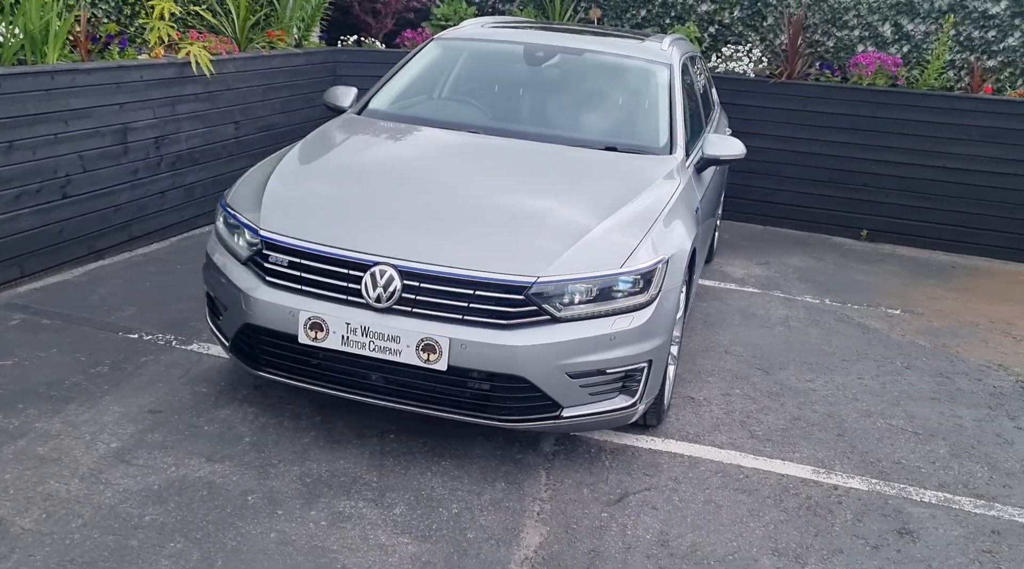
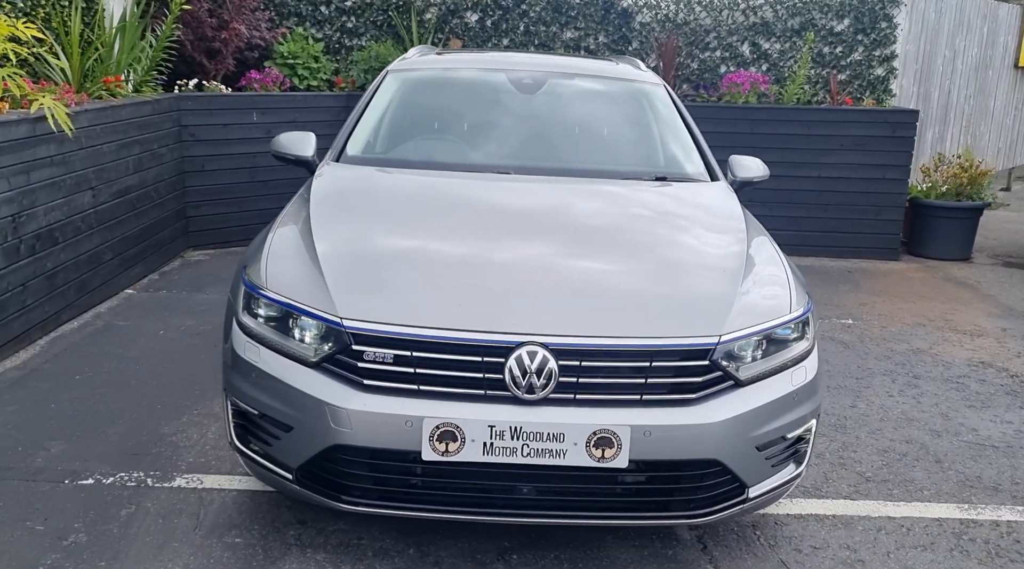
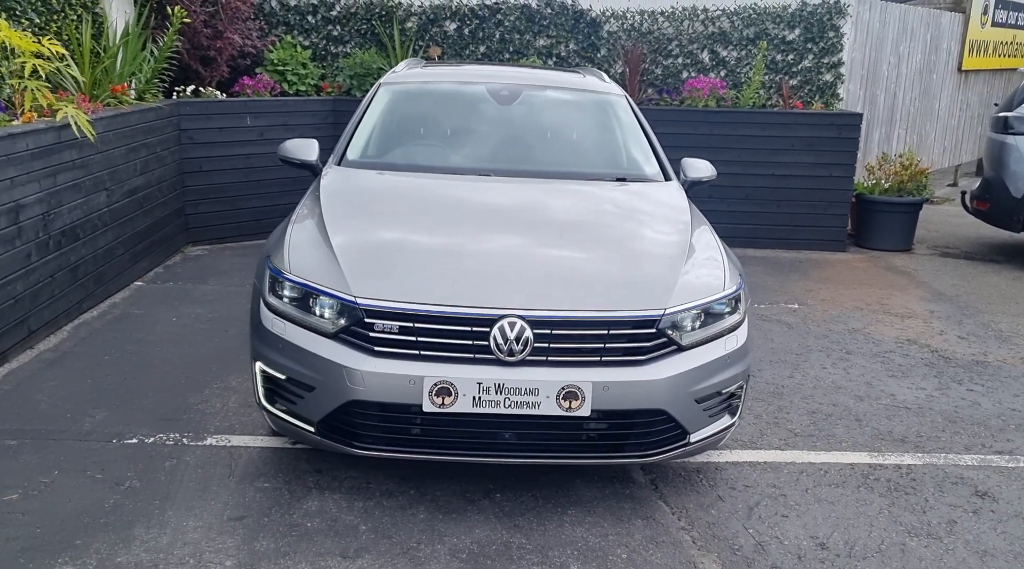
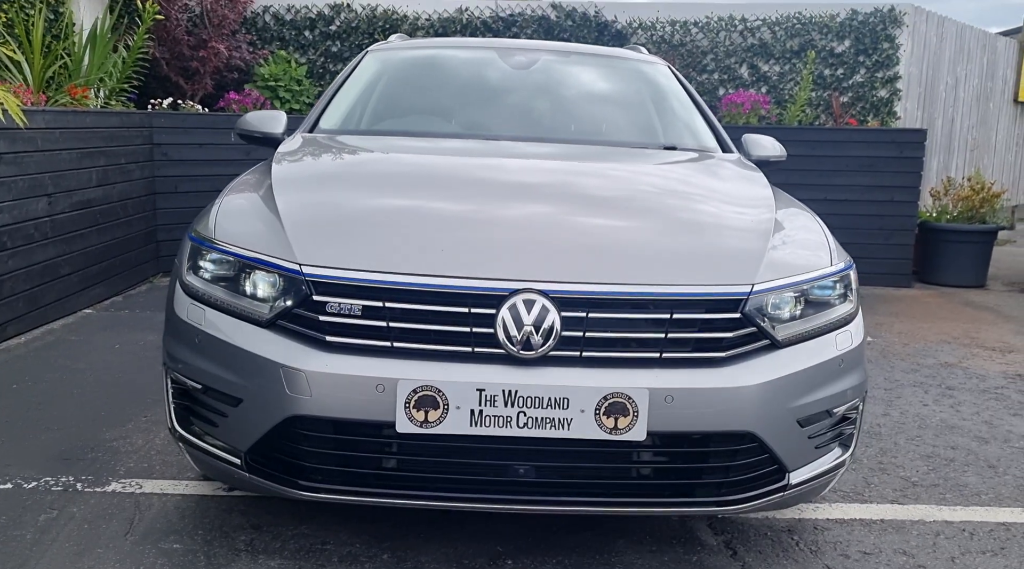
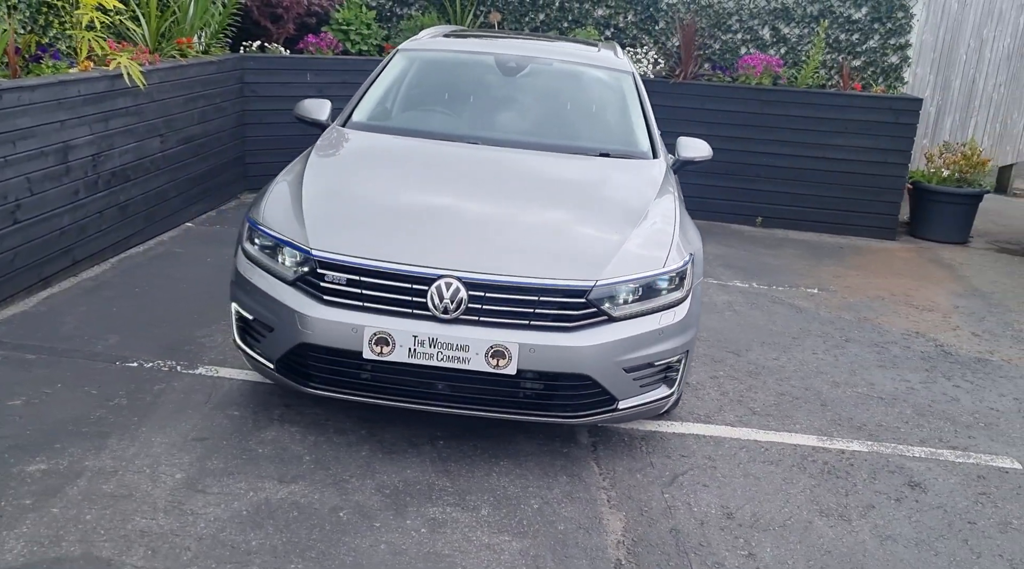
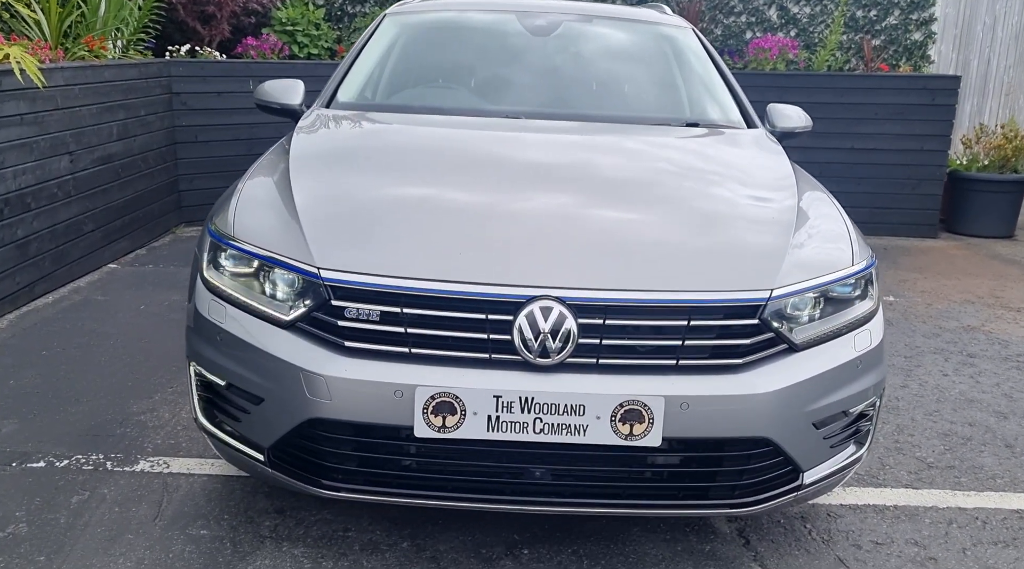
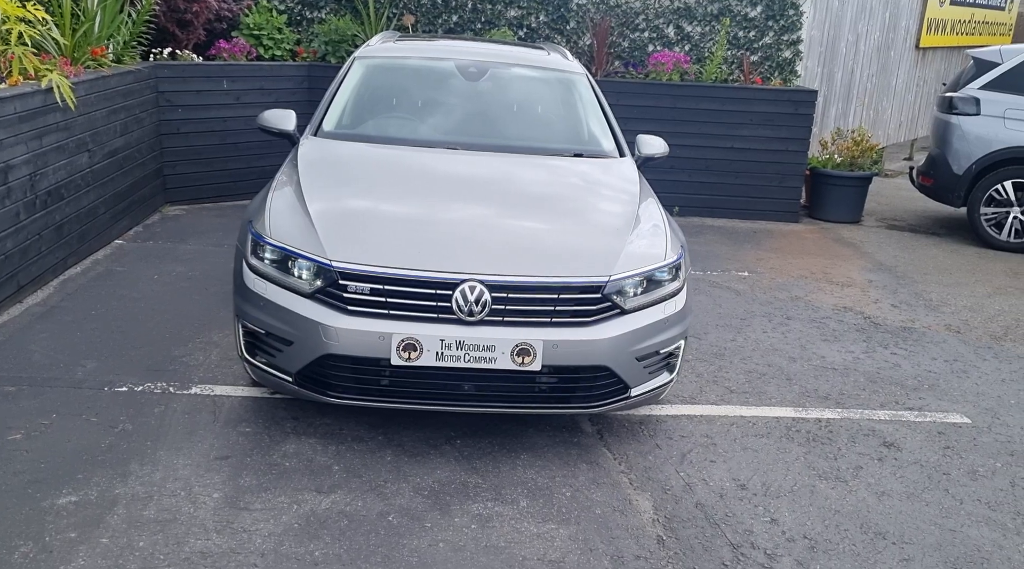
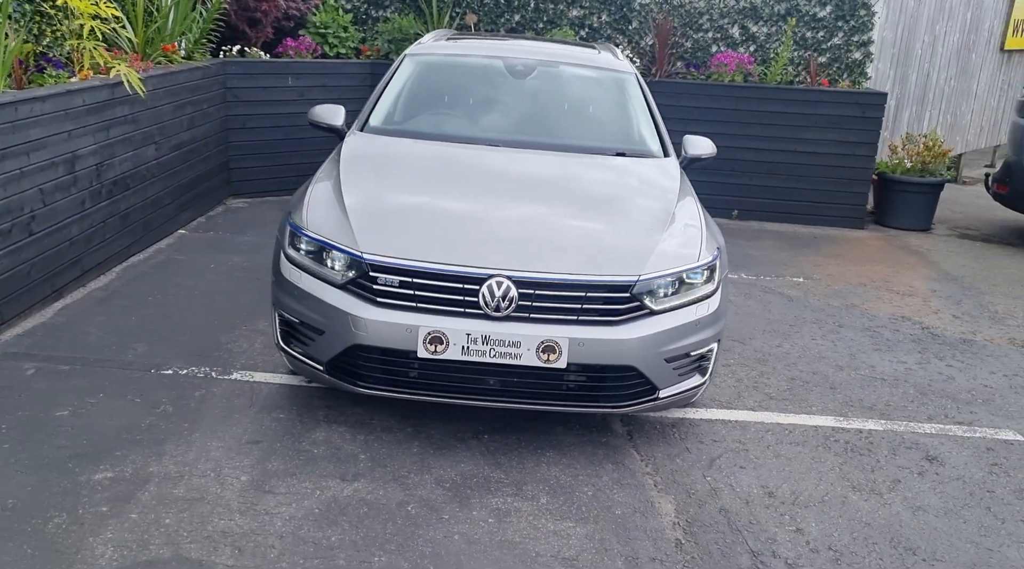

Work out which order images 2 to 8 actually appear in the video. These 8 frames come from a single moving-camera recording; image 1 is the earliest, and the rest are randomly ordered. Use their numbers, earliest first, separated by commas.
5, 8, 7, 3, 2, 6, 4
